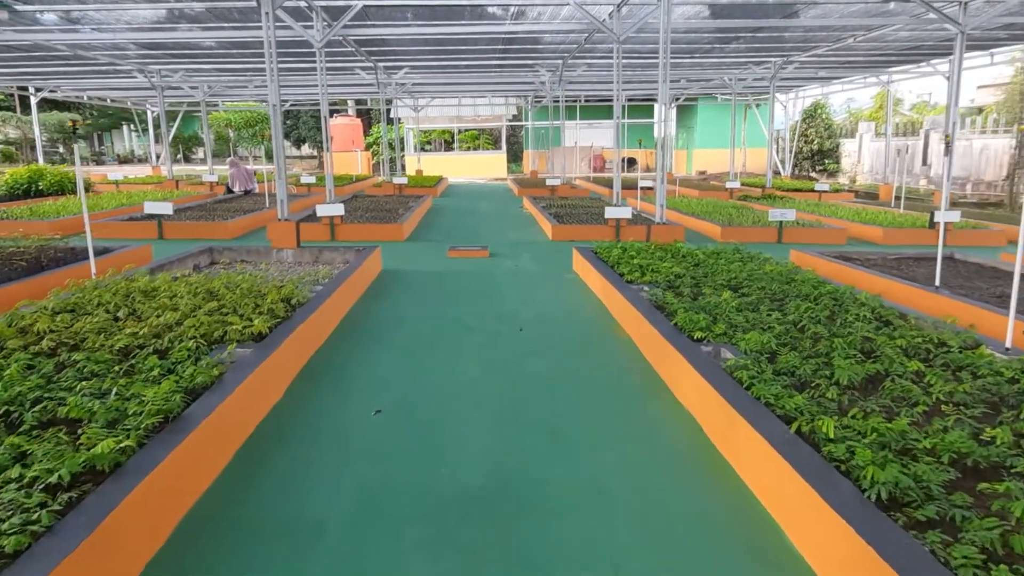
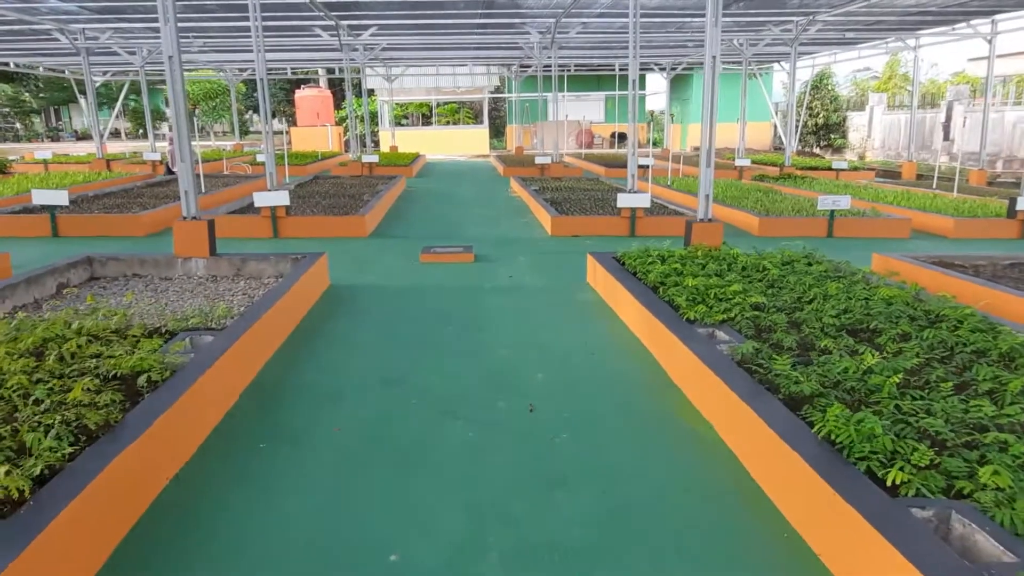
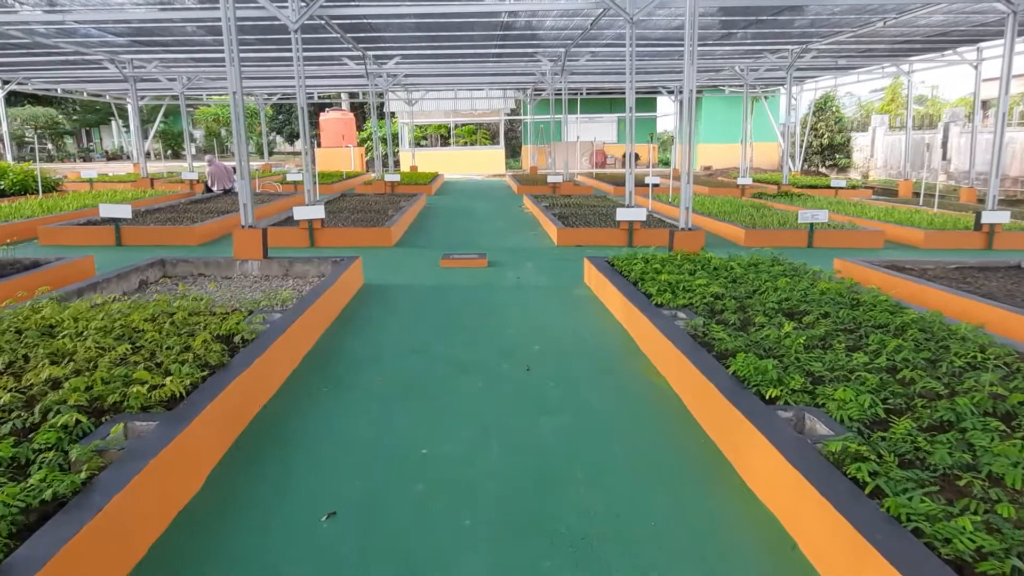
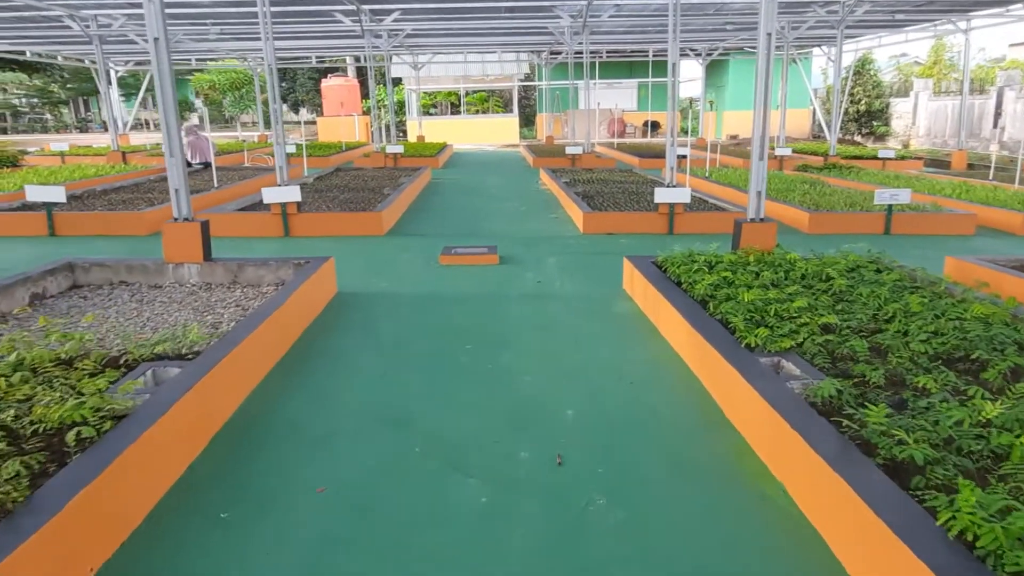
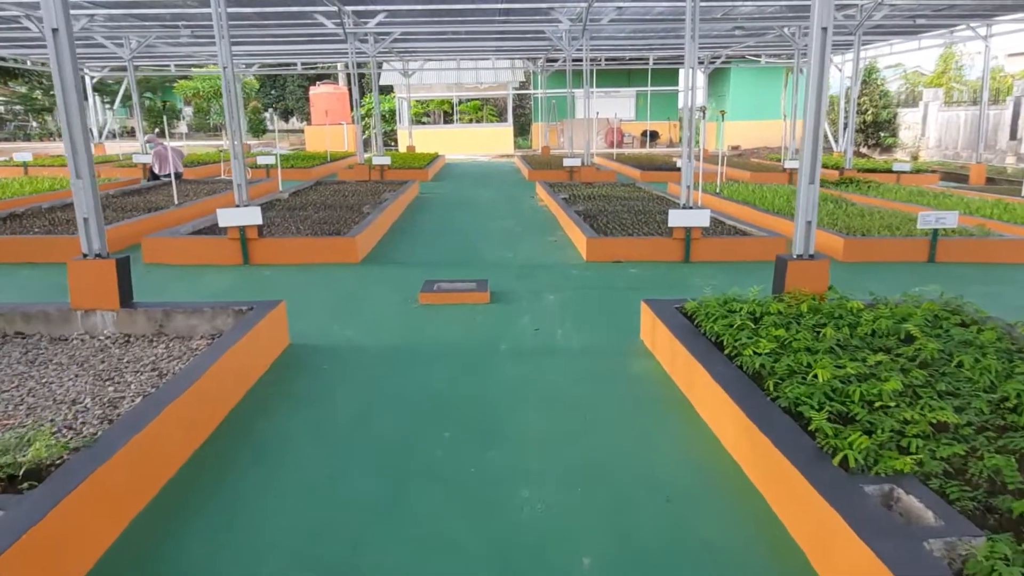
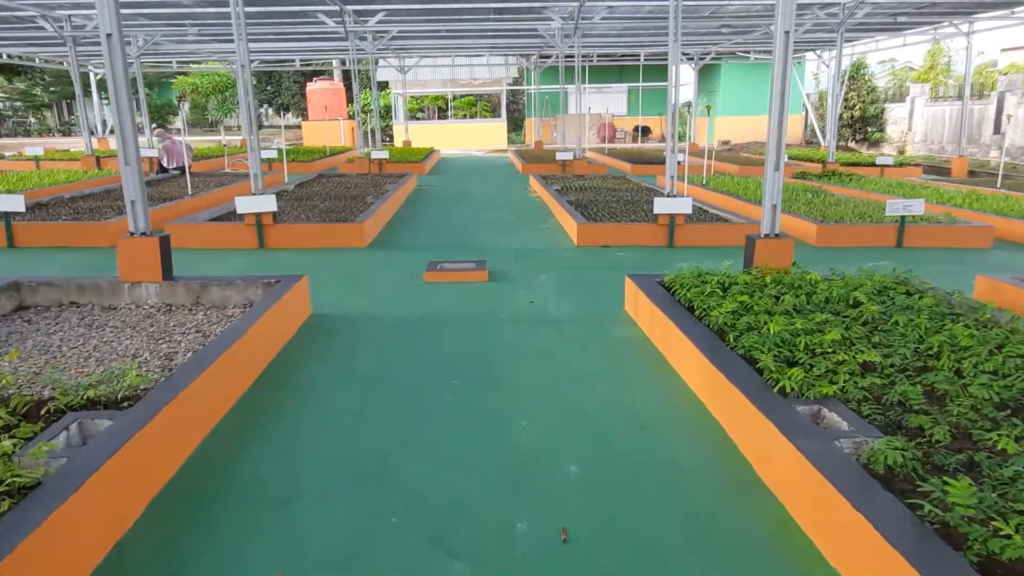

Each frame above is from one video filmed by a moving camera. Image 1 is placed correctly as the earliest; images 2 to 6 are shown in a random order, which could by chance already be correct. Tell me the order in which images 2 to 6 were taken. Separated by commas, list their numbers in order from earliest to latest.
3, 2, 4, 6, 5
